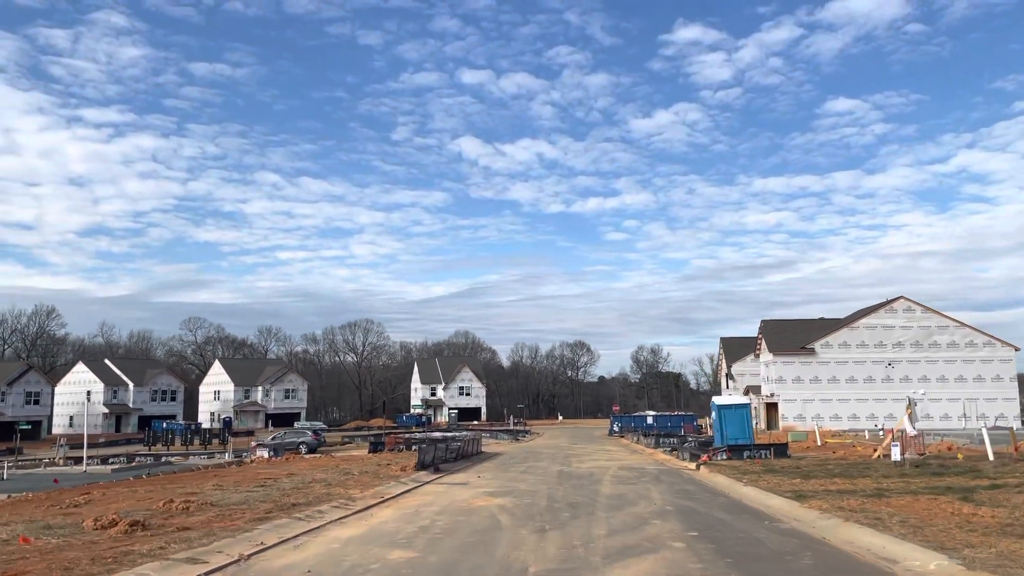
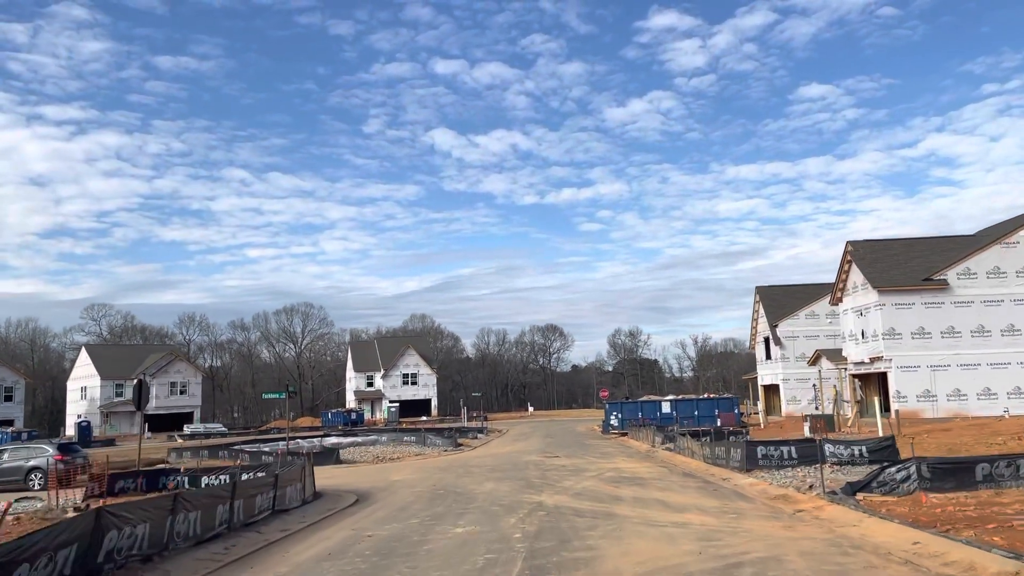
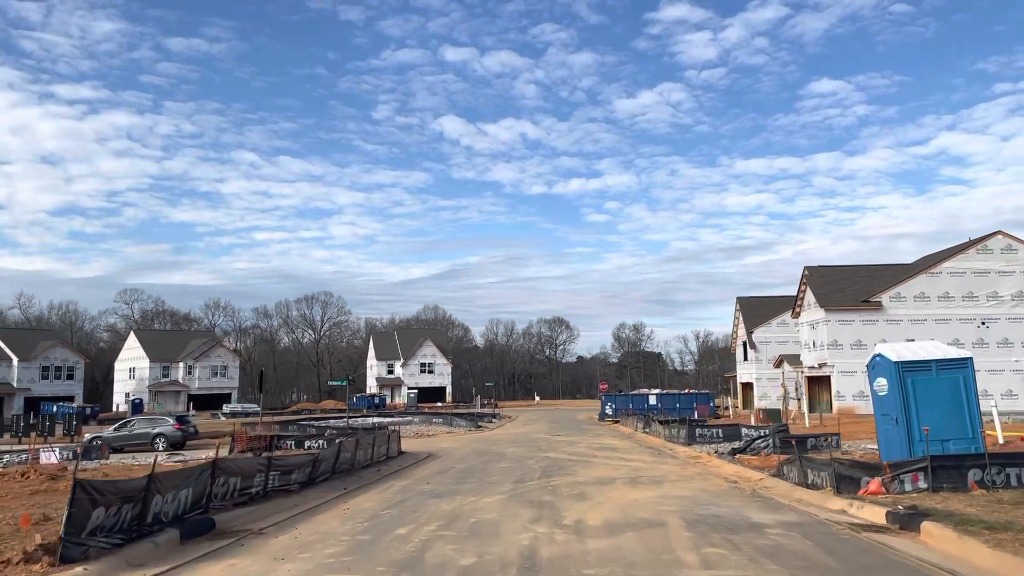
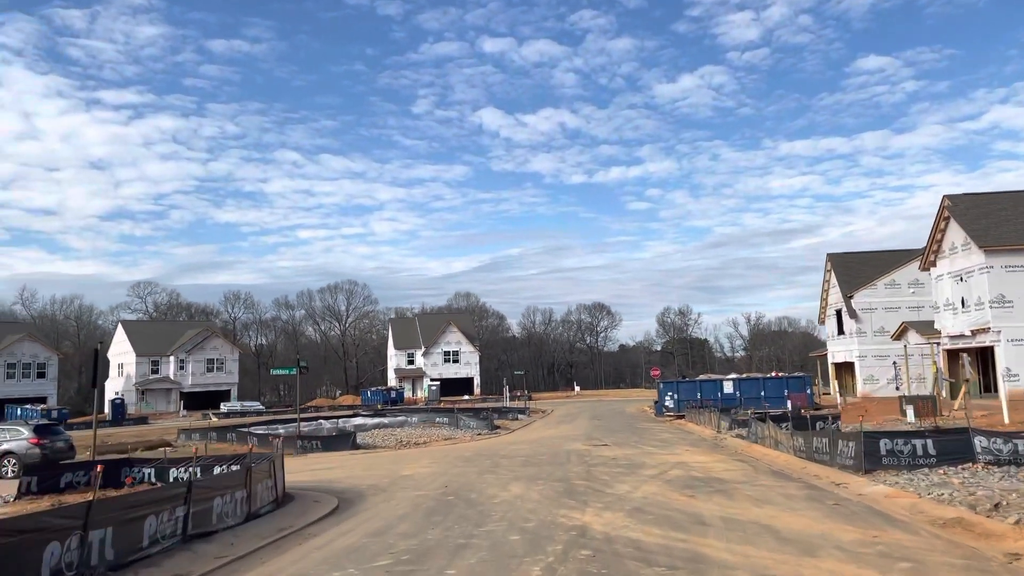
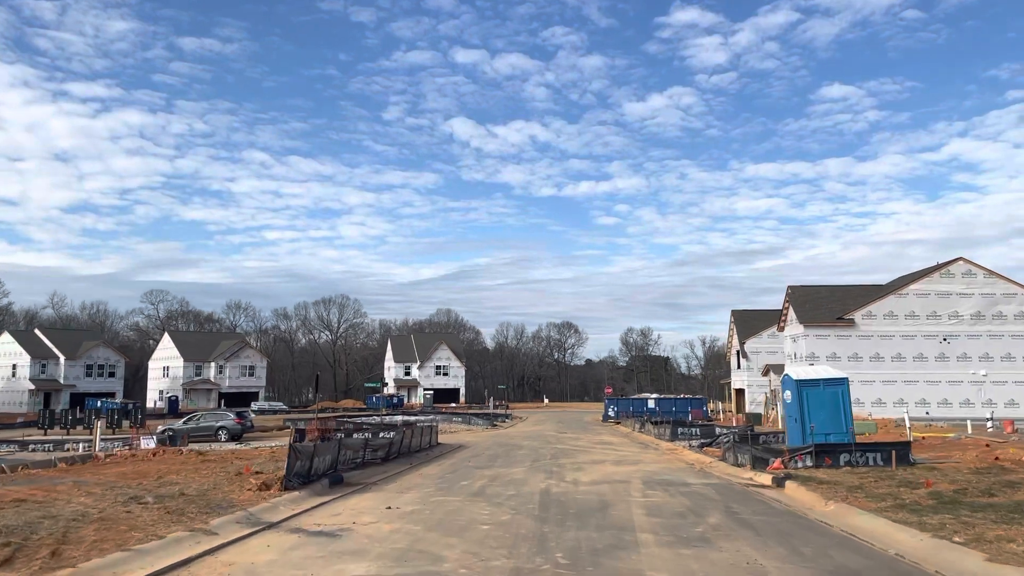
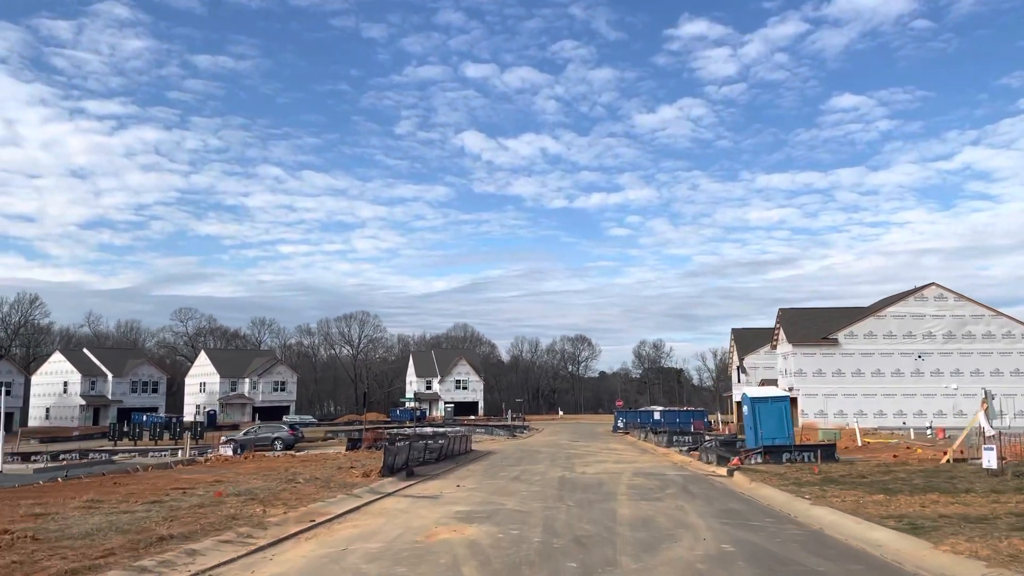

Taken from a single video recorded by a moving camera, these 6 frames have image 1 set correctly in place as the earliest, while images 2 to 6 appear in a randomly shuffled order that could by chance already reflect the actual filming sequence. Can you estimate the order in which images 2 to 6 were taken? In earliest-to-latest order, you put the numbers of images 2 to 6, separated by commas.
6, 5, 3, 2, 4
